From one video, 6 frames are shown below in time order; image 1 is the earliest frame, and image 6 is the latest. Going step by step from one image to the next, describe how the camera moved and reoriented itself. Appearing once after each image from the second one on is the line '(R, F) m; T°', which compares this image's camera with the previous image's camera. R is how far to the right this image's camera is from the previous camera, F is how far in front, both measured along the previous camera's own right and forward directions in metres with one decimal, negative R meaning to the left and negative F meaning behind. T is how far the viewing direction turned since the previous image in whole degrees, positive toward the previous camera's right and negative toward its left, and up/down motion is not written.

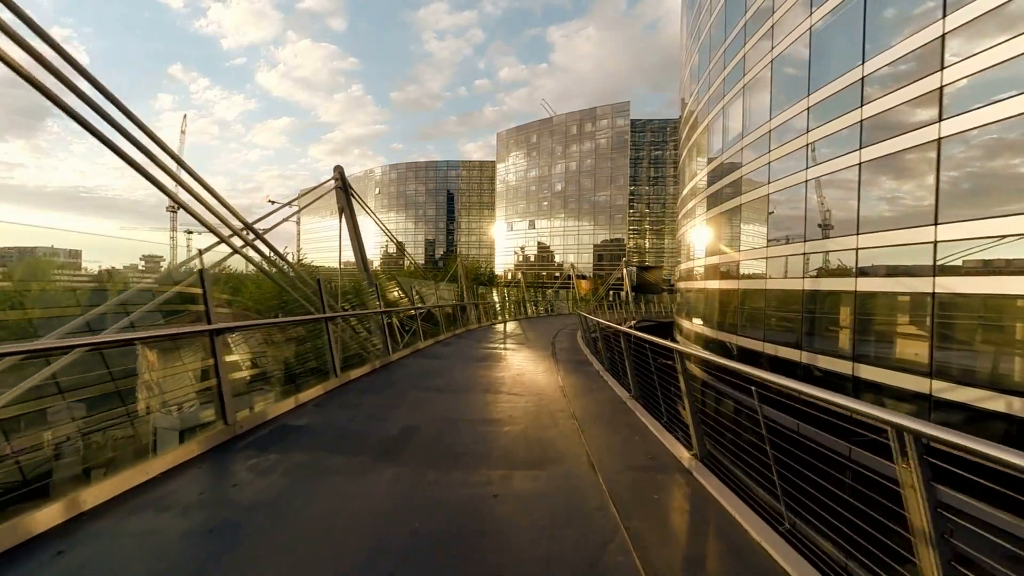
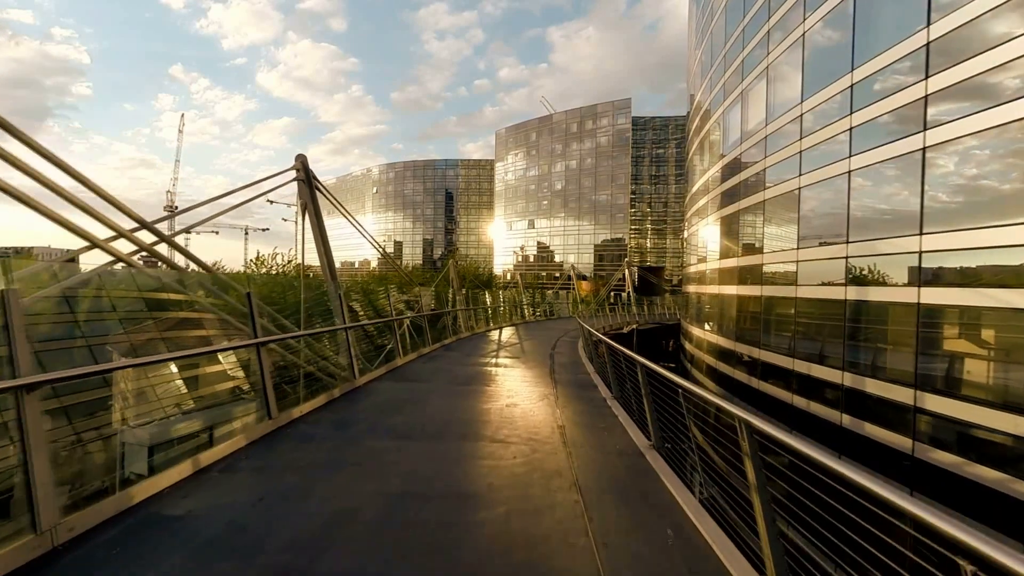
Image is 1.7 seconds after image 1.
(+0.1, +1.1) m; 0°
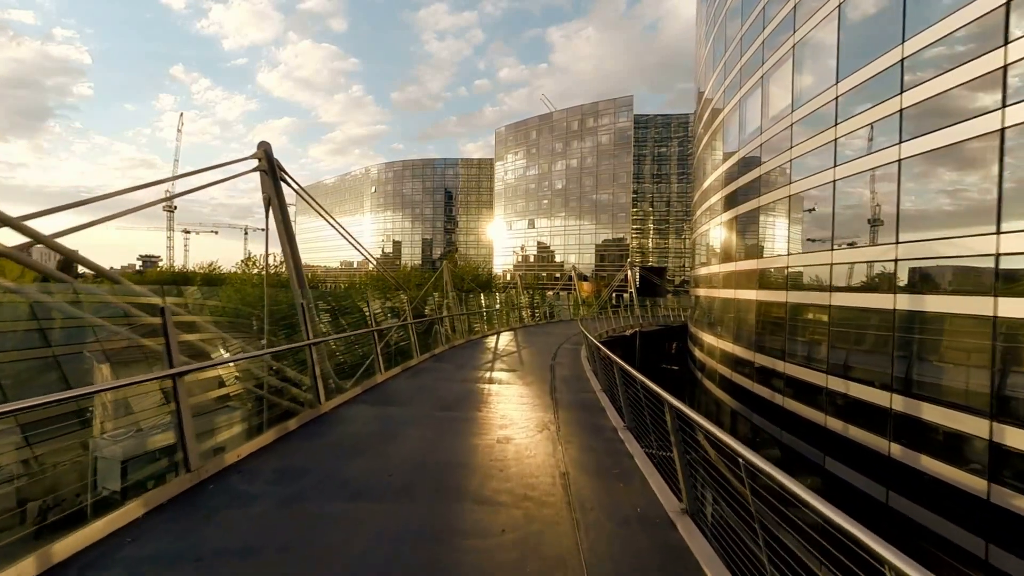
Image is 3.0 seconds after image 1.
(+0.1, +0.8) m; 0°
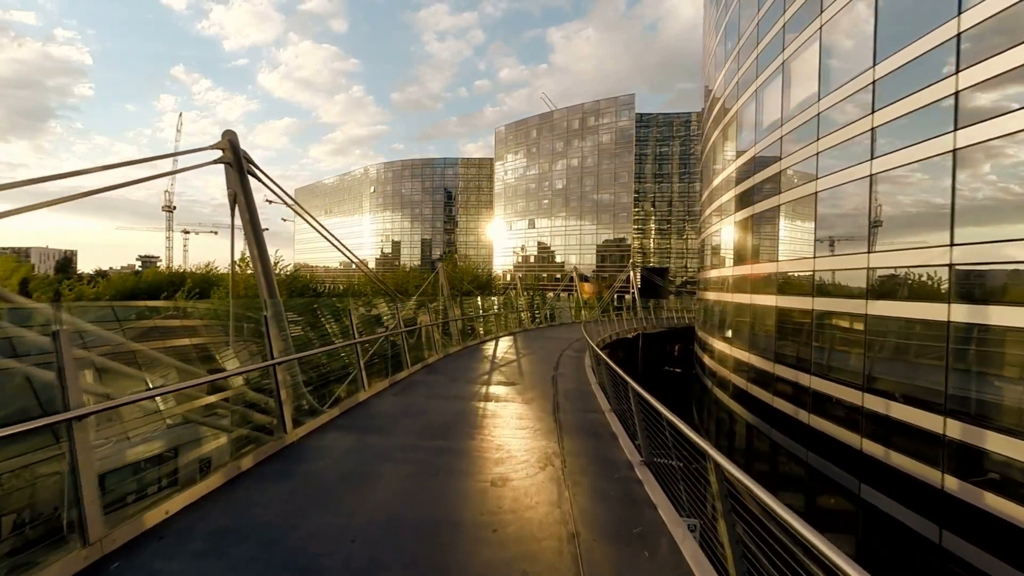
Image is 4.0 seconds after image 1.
(0.0, +0.7) m; 0°
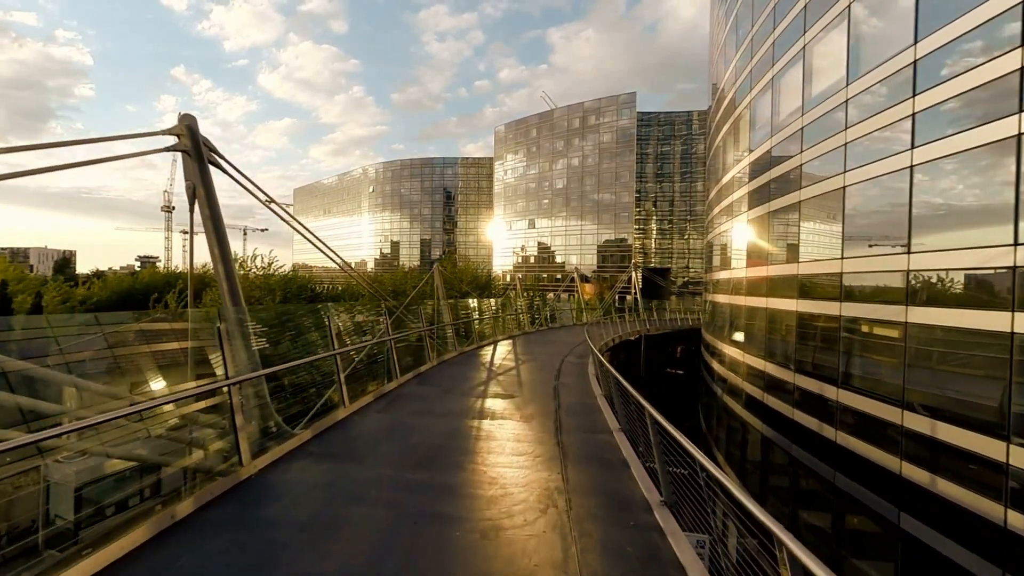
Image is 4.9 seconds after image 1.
(0.0, +0.6) m; 0°
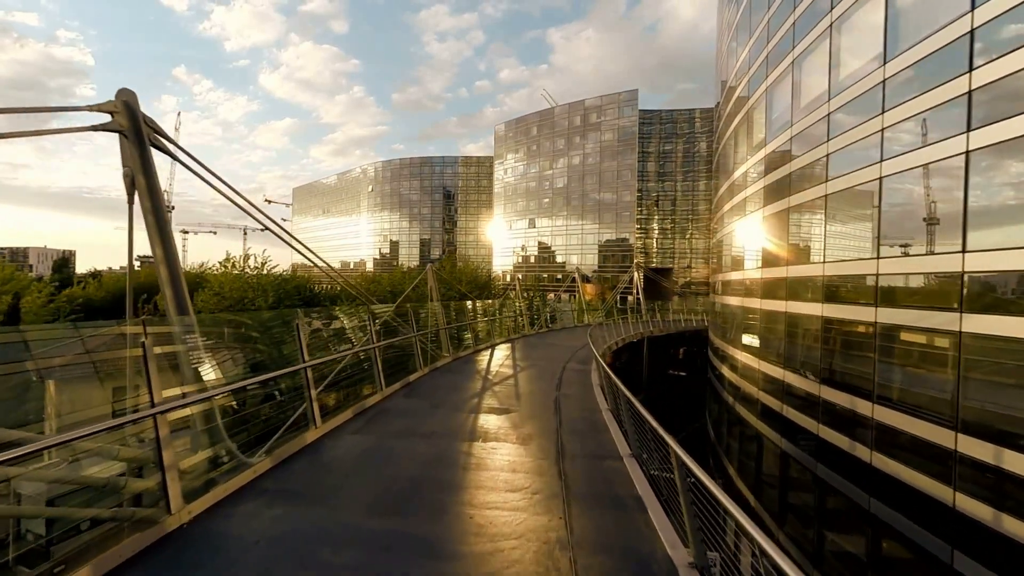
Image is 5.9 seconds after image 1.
(0.0, +0.7) m; 0°
